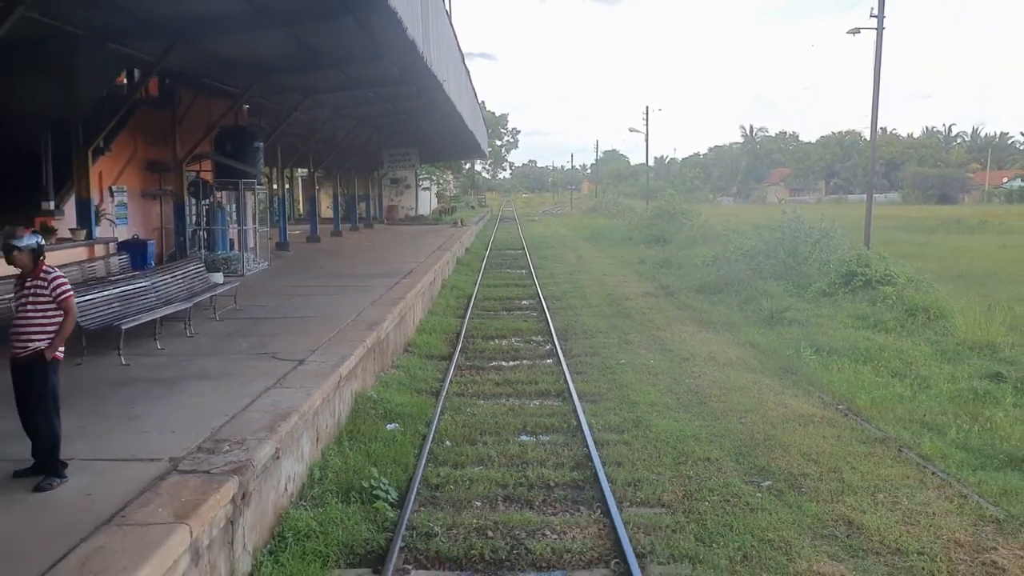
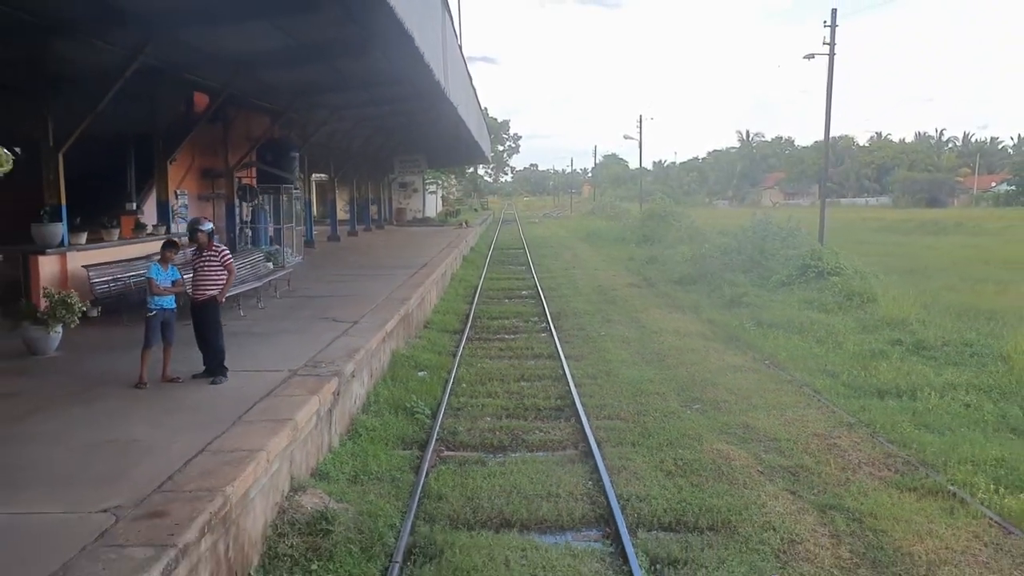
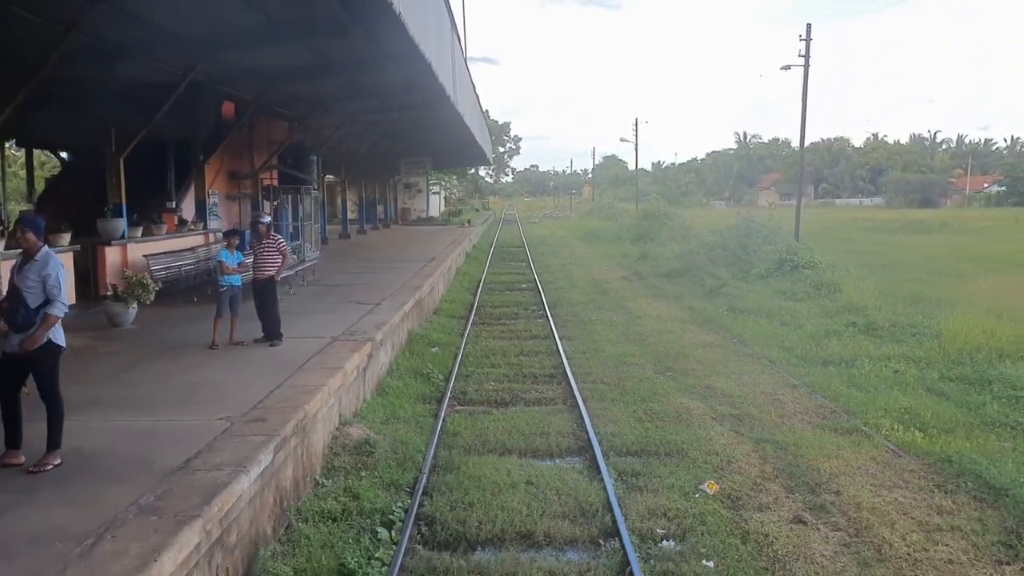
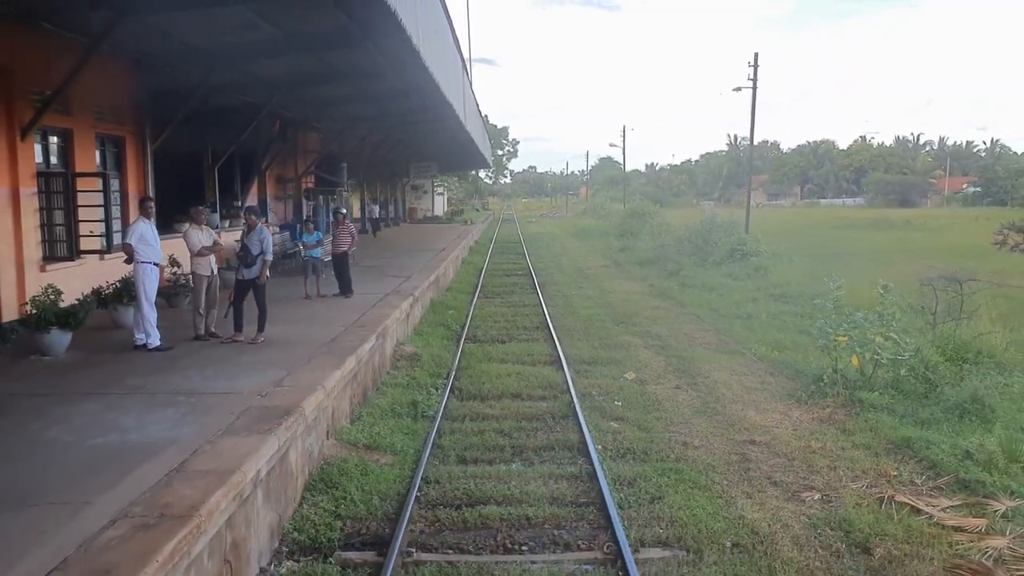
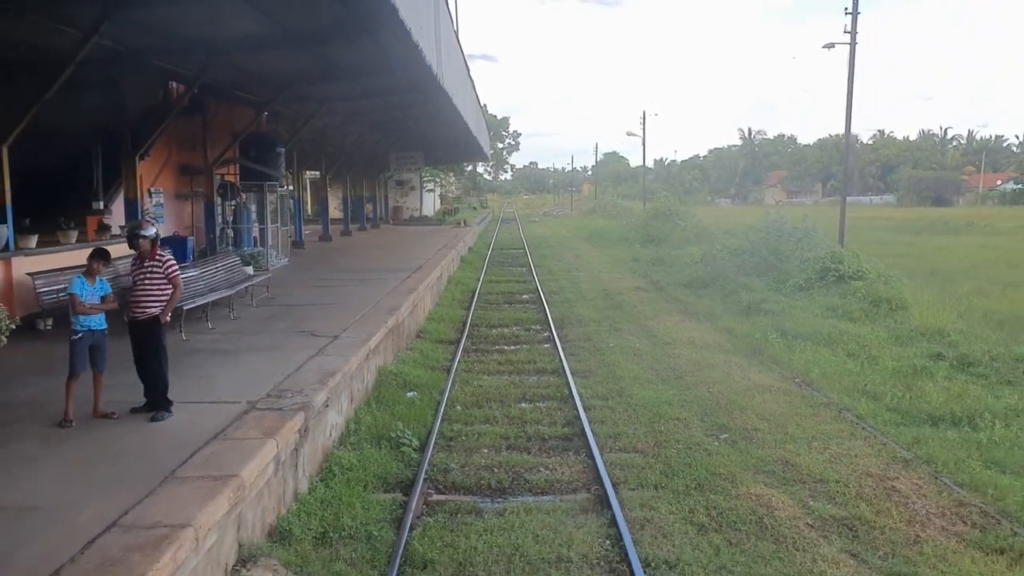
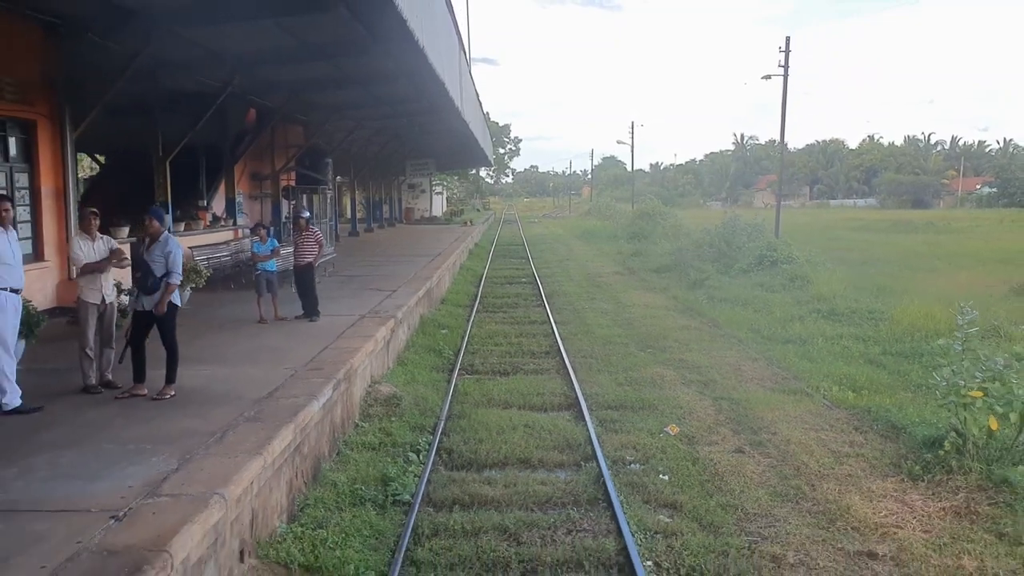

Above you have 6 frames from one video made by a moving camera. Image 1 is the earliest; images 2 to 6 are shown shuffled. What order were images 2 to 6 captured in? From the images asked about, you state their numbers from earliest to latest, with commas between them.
5, 2, 3, 6, 4
